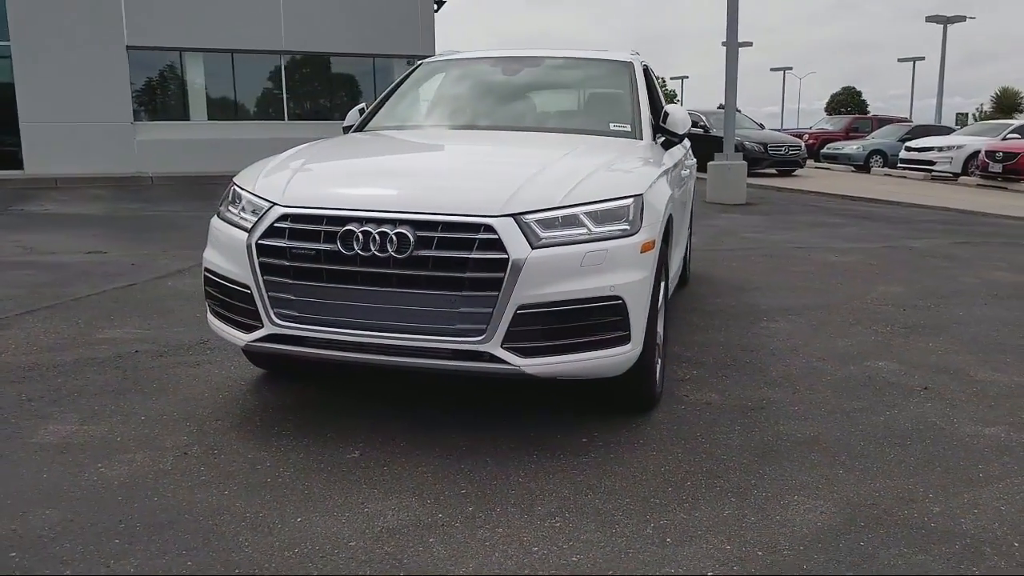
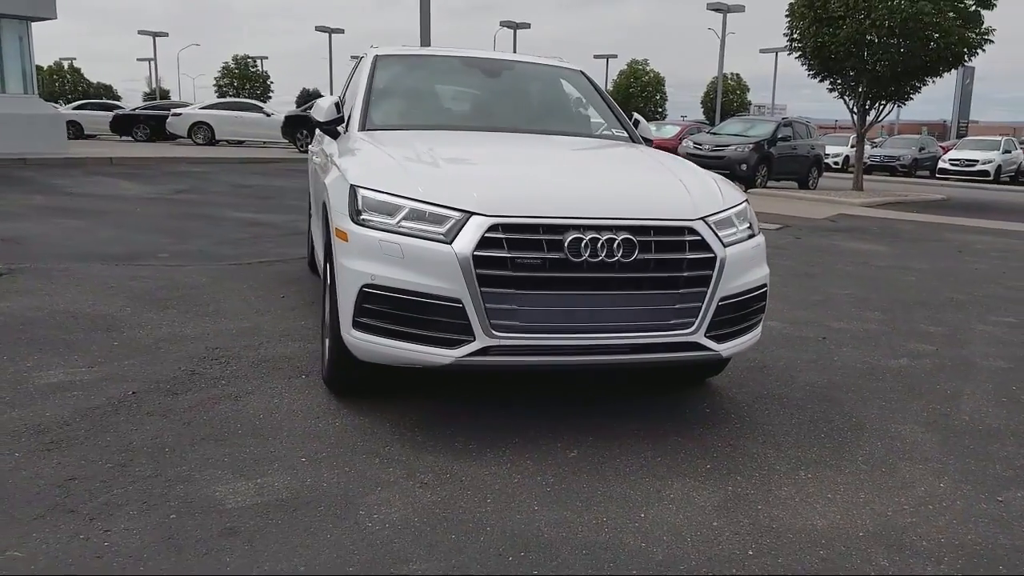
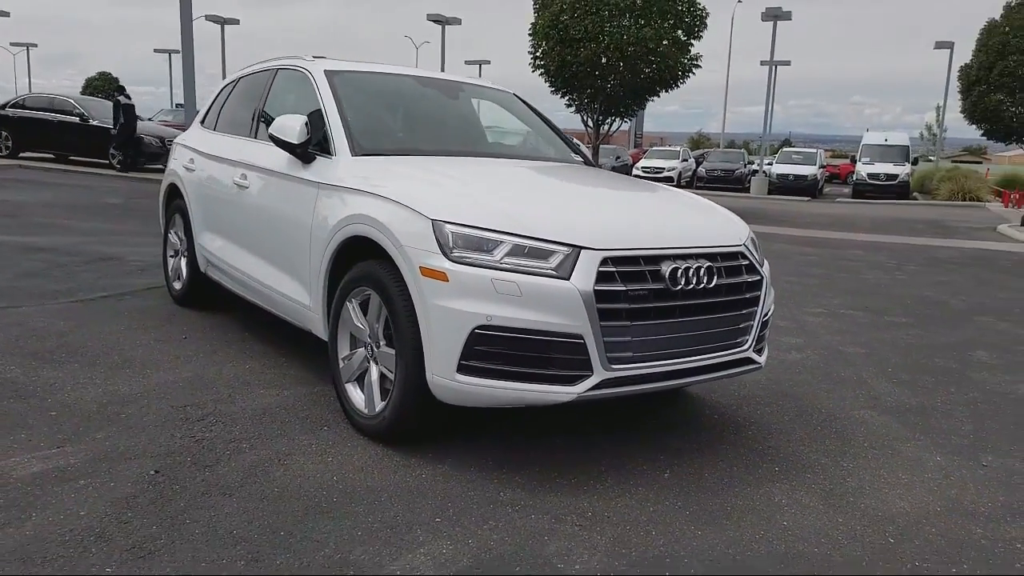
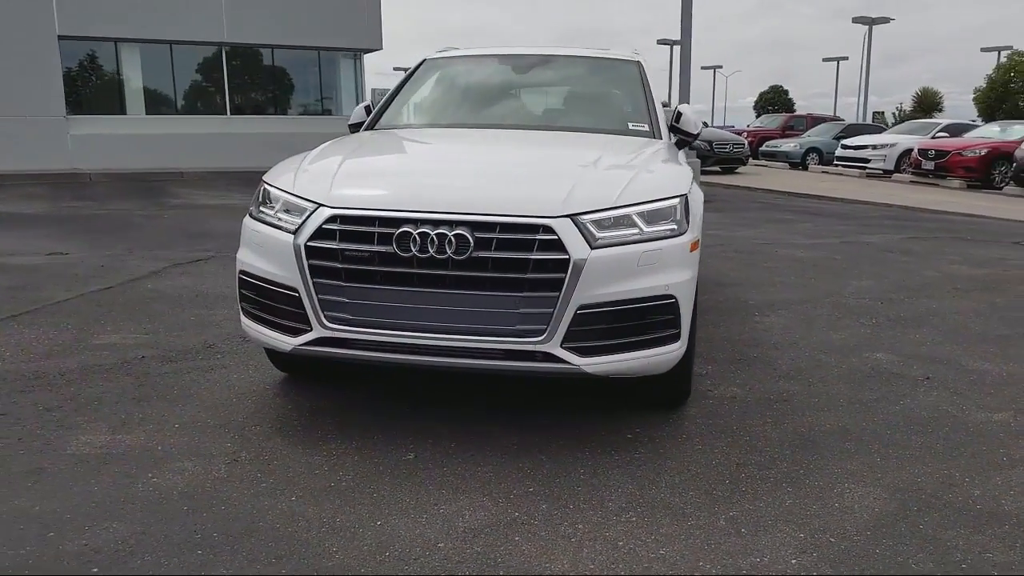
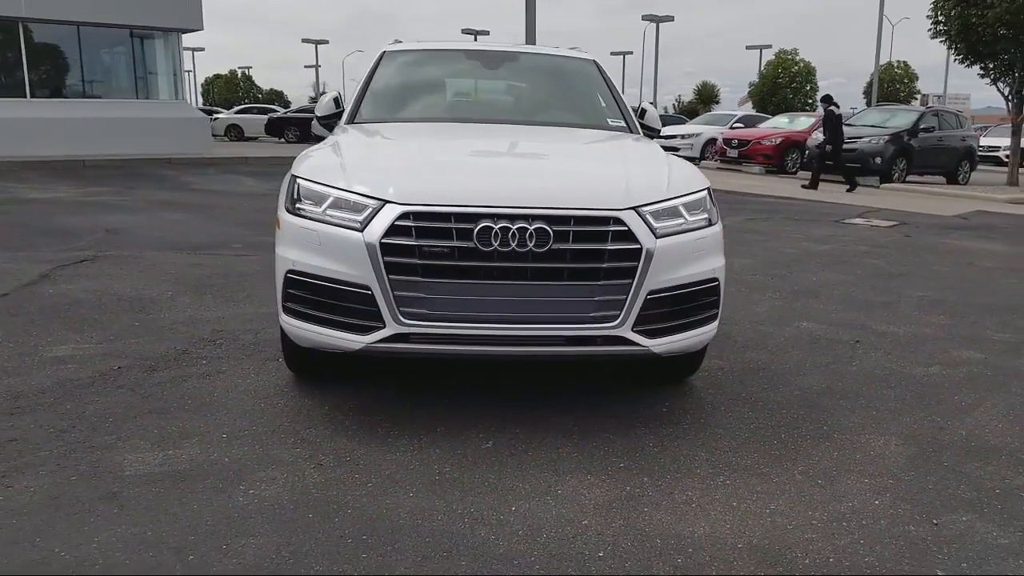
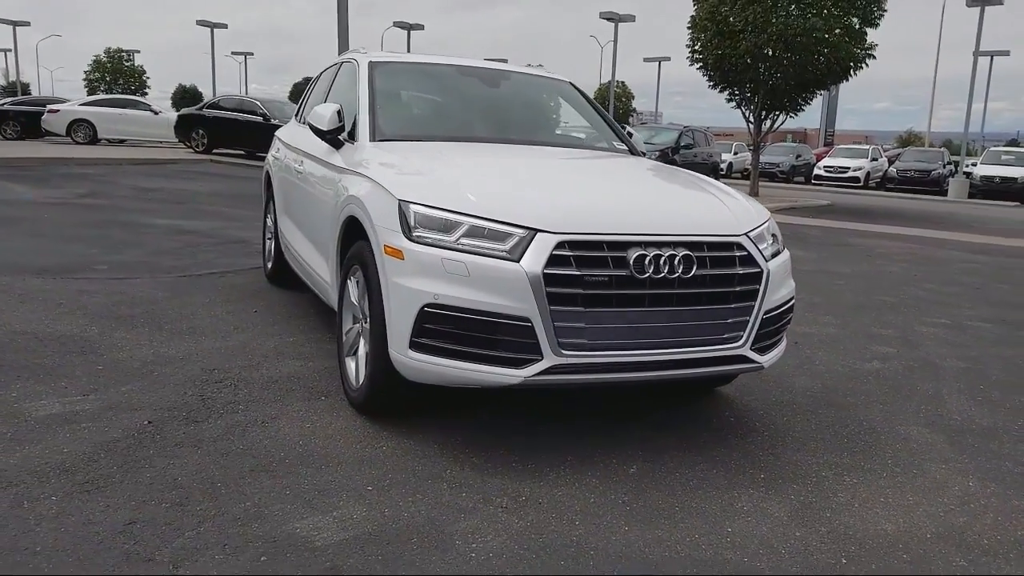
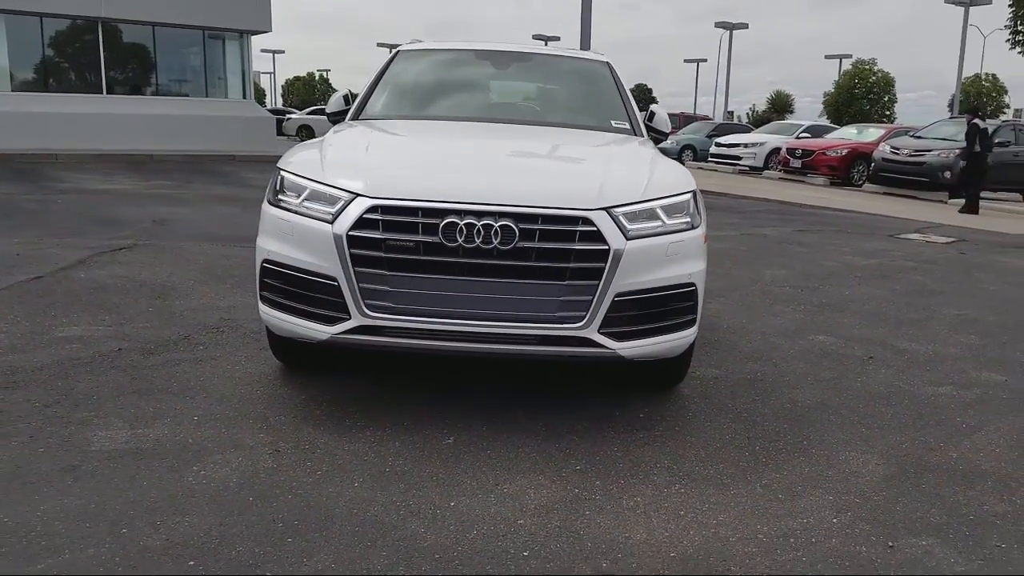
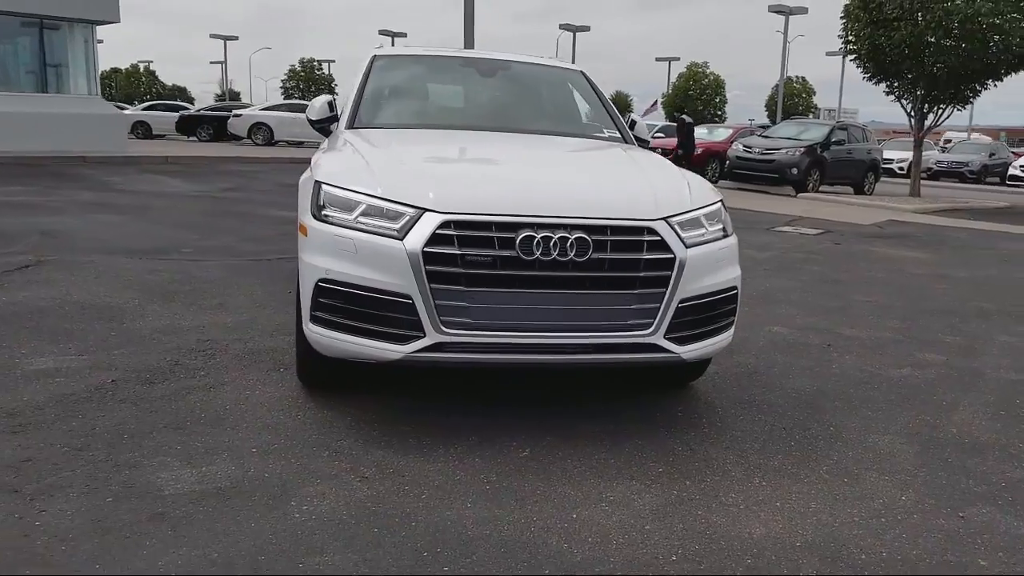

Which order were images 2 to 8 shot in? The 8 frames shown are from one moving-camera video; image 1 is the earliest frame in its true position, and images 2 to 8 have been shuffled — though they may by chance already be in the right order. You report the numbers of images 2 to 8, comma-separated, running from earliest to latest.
4, 7, 5, 8, 2, 6, 3
